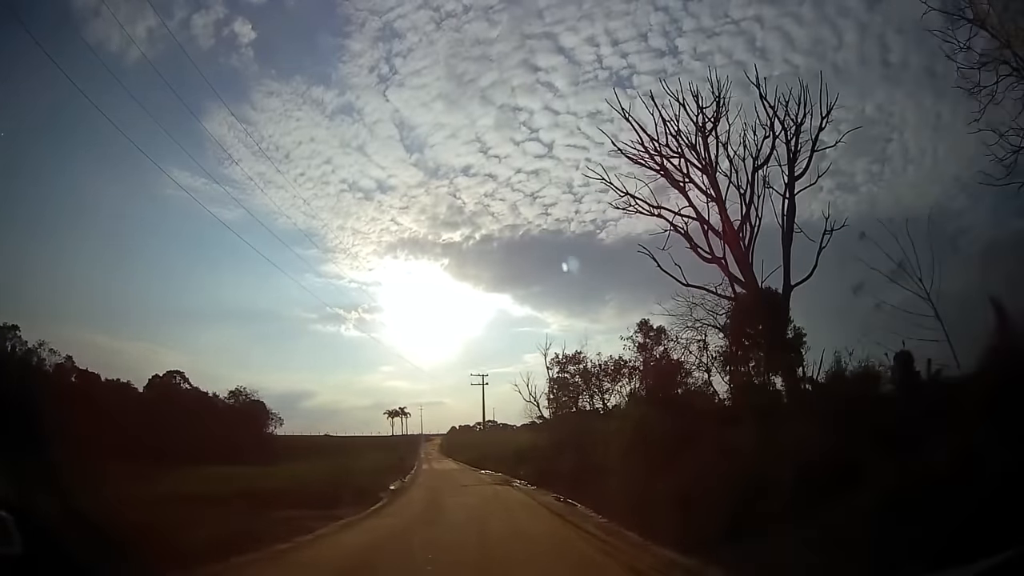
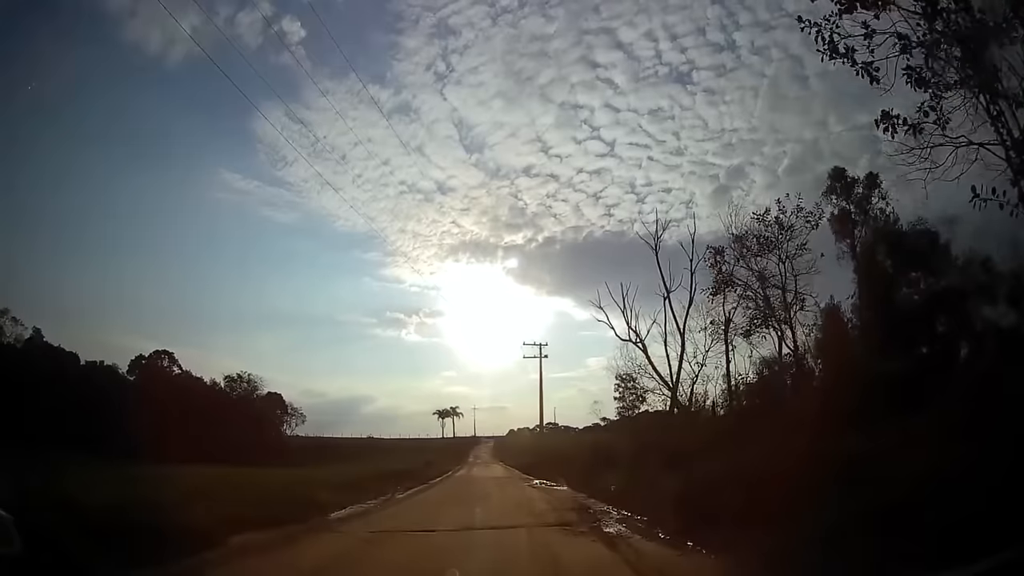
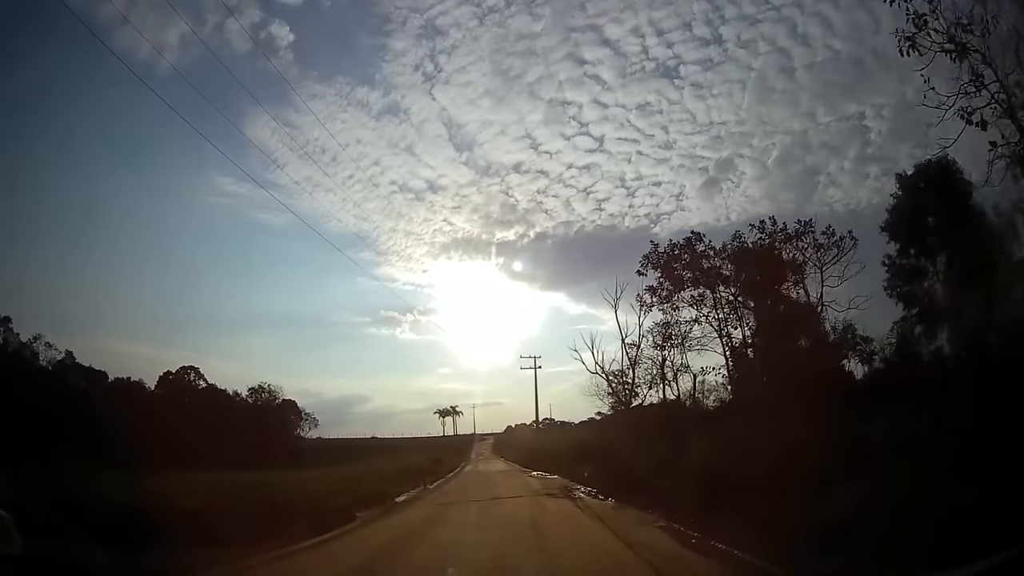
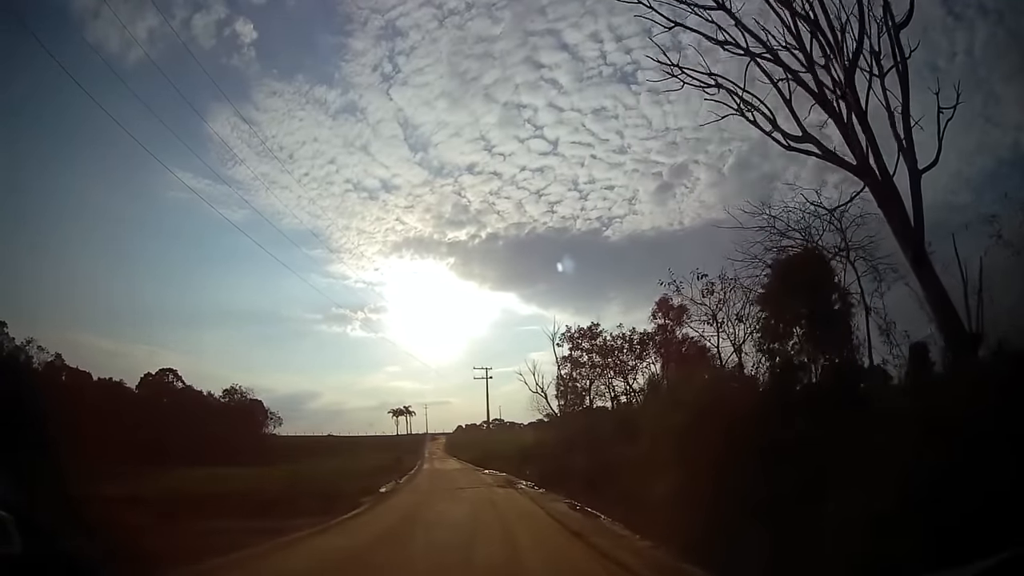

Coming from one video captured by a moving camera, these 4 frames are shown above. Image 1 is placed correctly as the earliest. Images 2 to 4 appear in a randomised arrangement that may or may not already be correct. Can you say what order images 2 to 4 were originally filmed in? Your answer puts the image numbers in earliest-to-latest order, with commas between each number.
4, 3, 2
